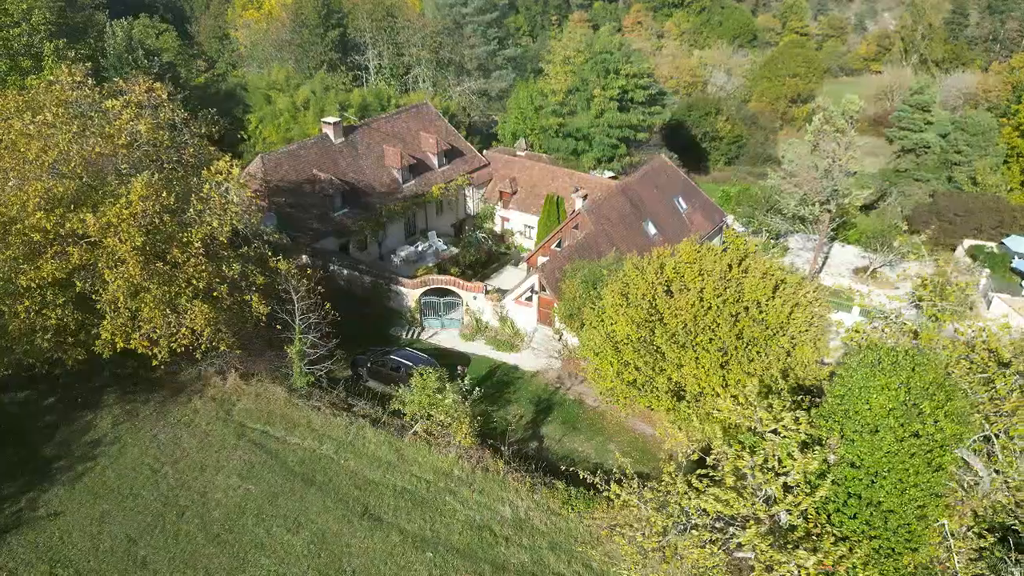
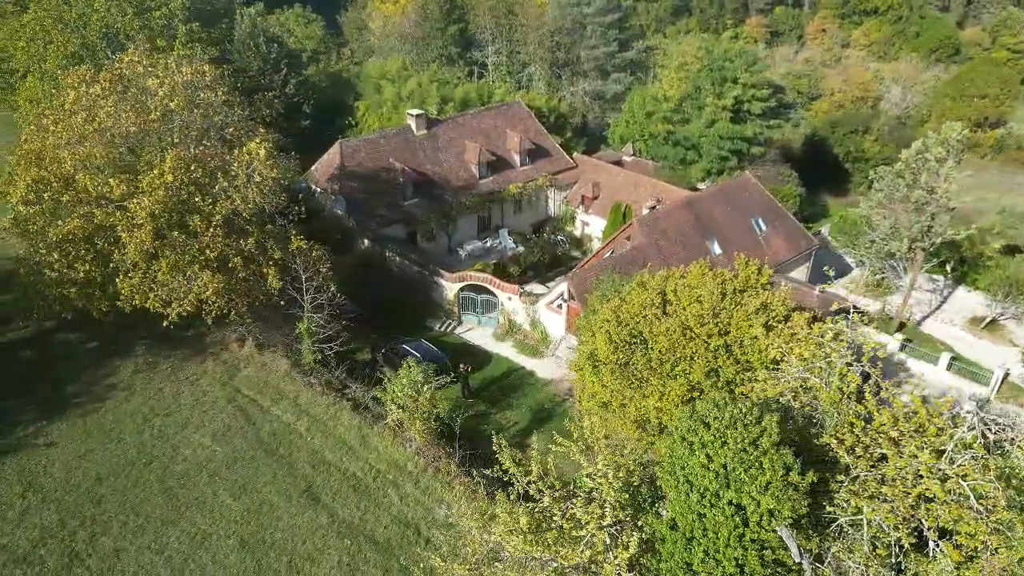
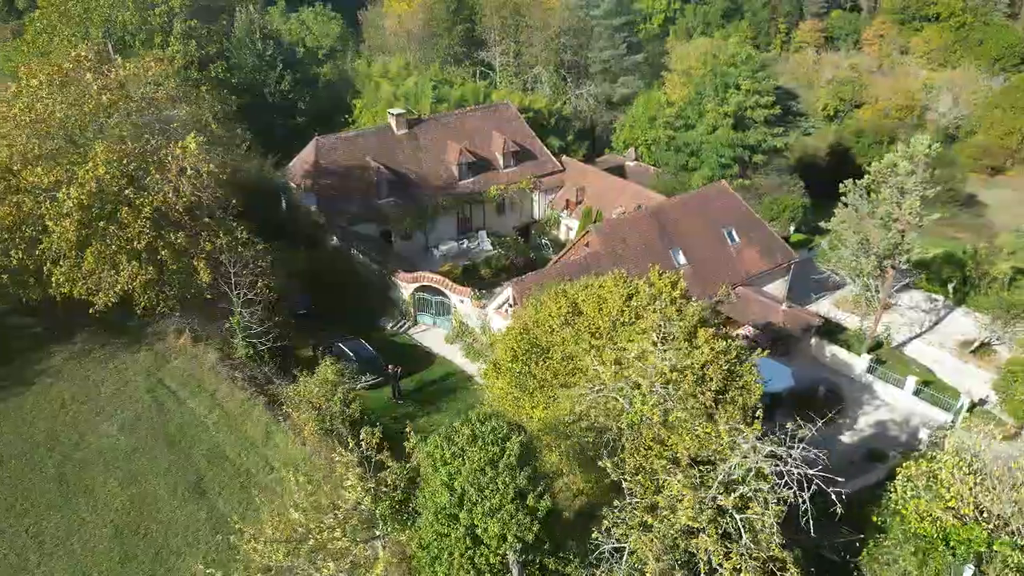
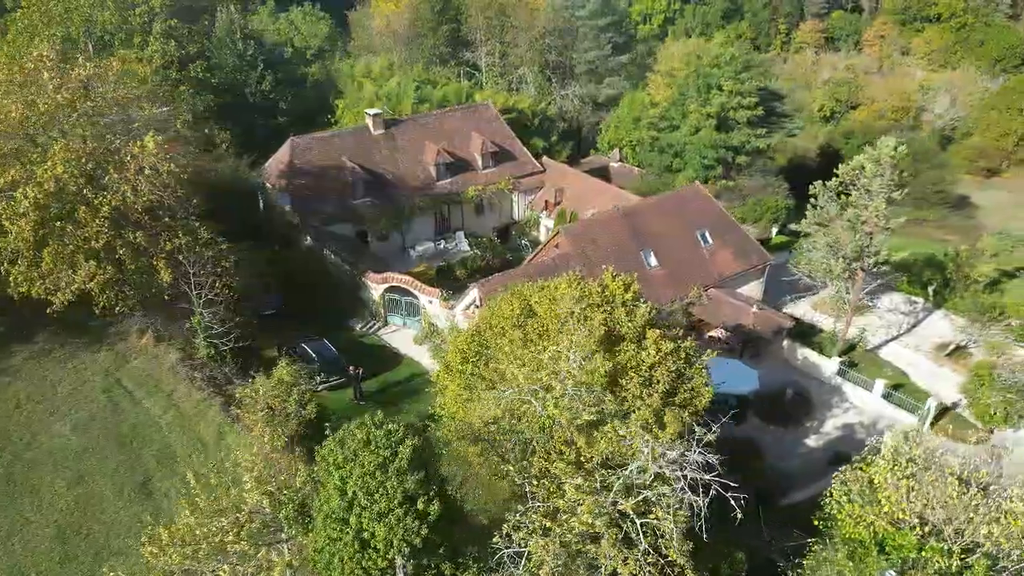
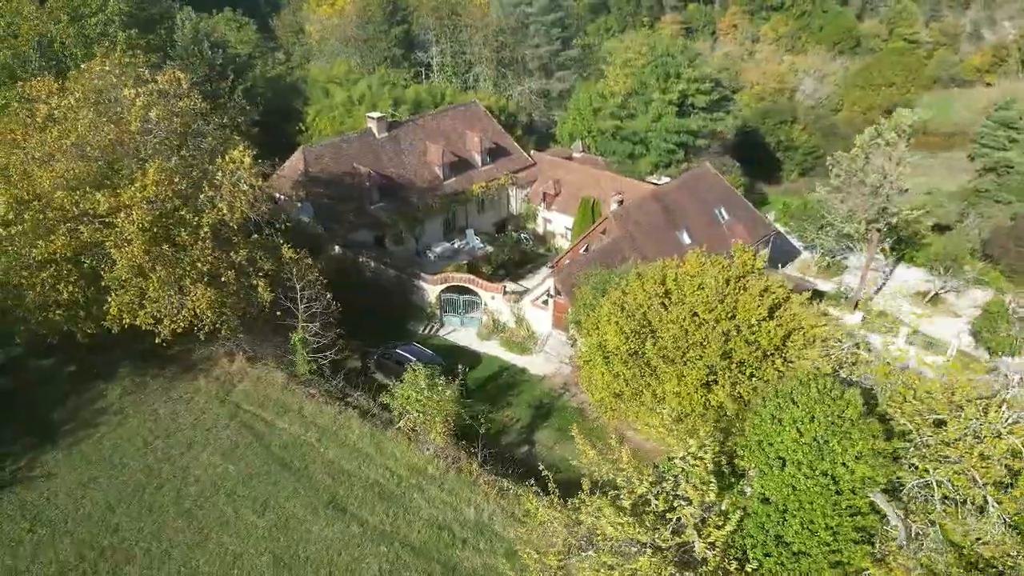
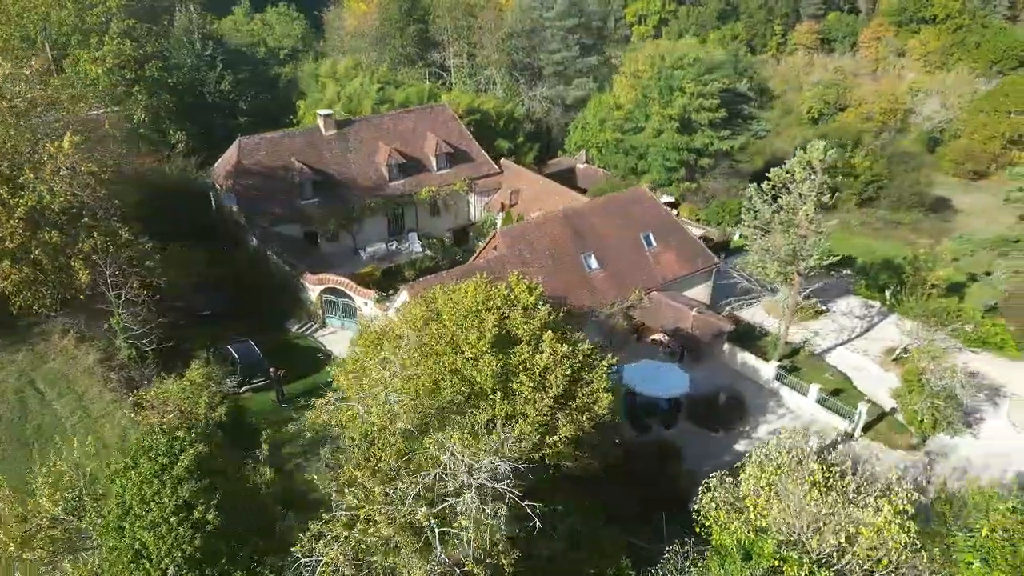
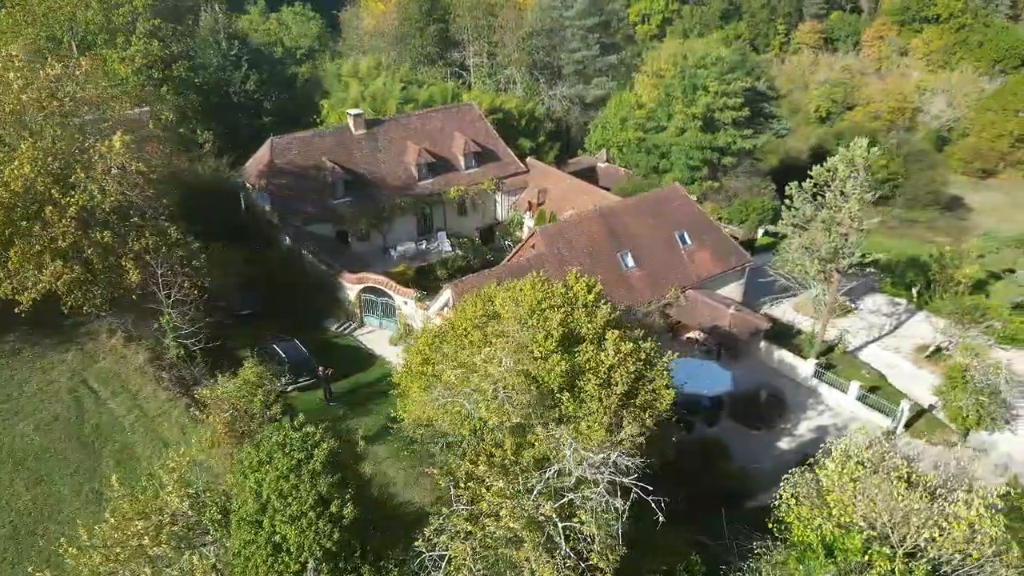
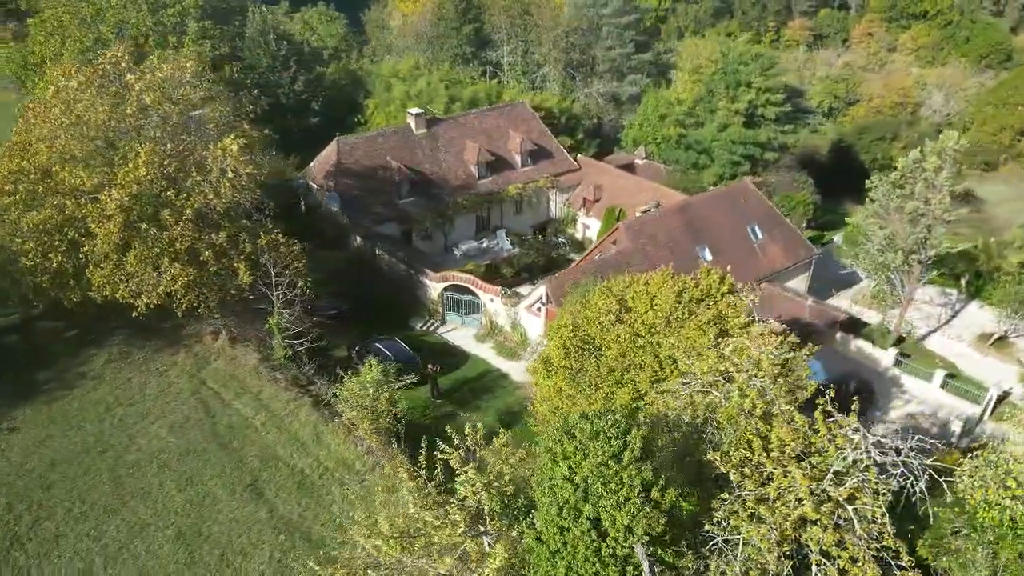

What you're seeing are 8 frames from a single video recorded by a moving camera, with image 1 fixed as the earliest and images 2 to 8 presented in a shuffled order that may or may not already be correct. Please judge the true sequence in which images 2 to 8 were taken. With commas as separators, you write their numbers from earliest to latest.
5, 2, 8, 3, 4, 7, 6
